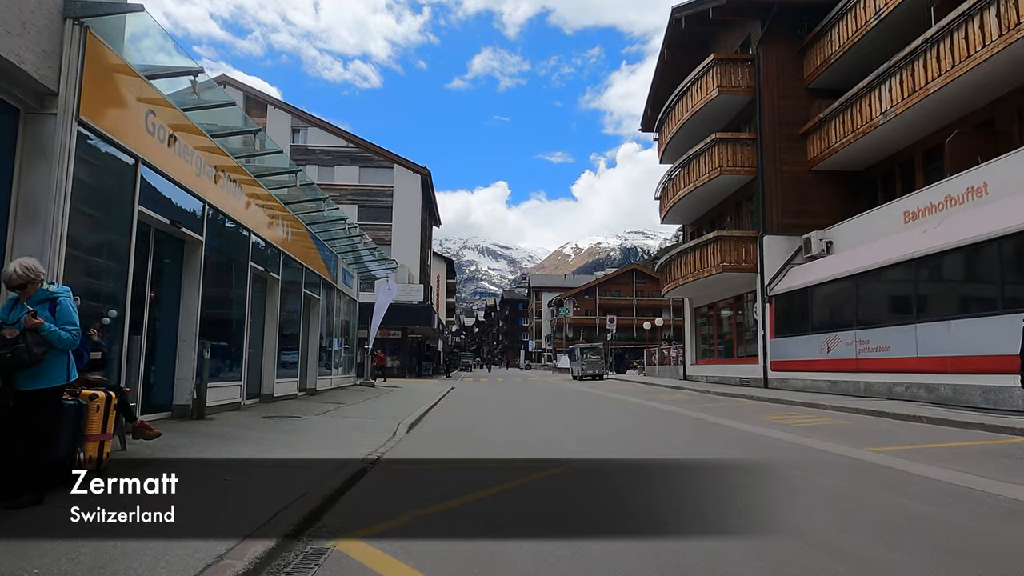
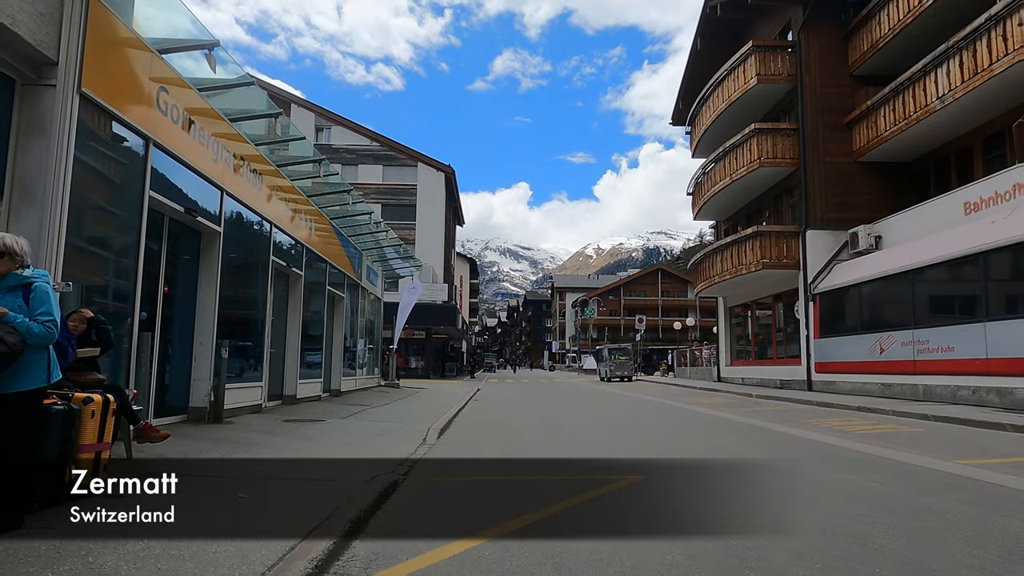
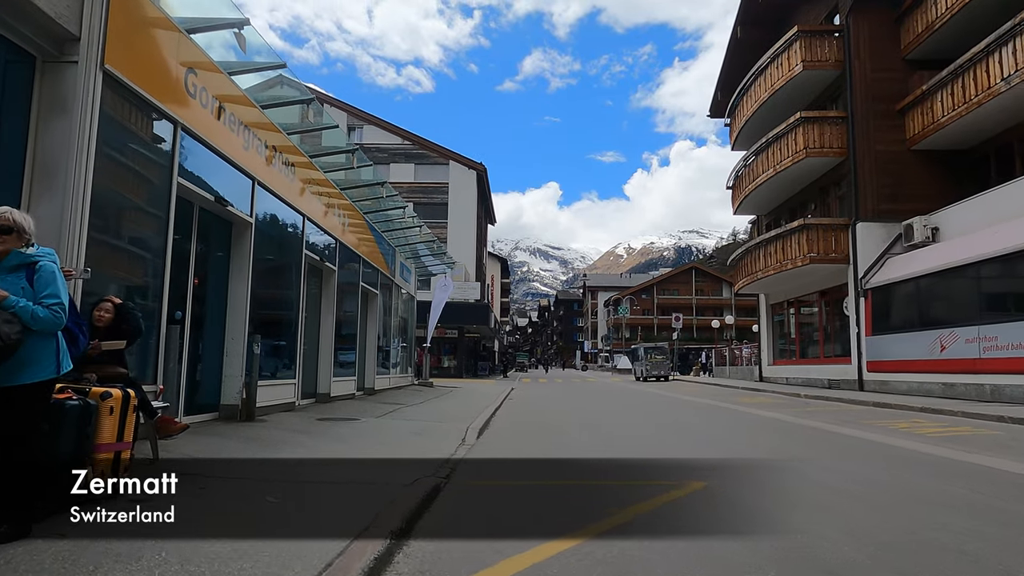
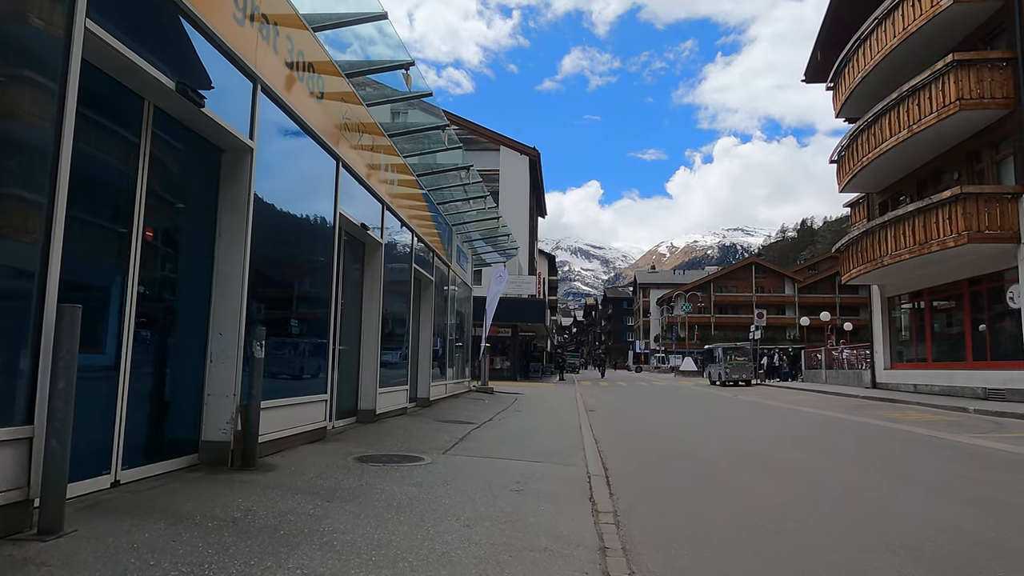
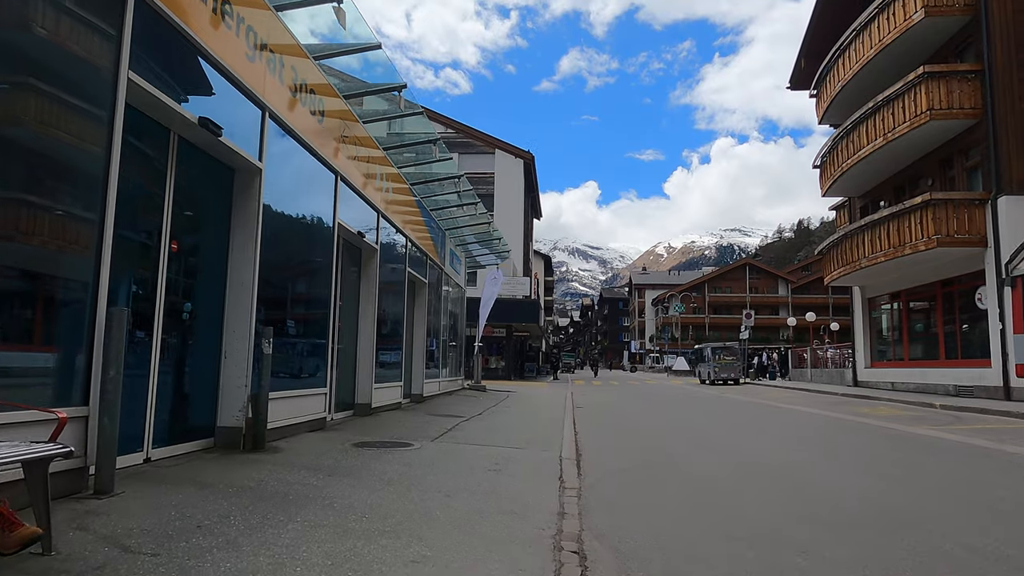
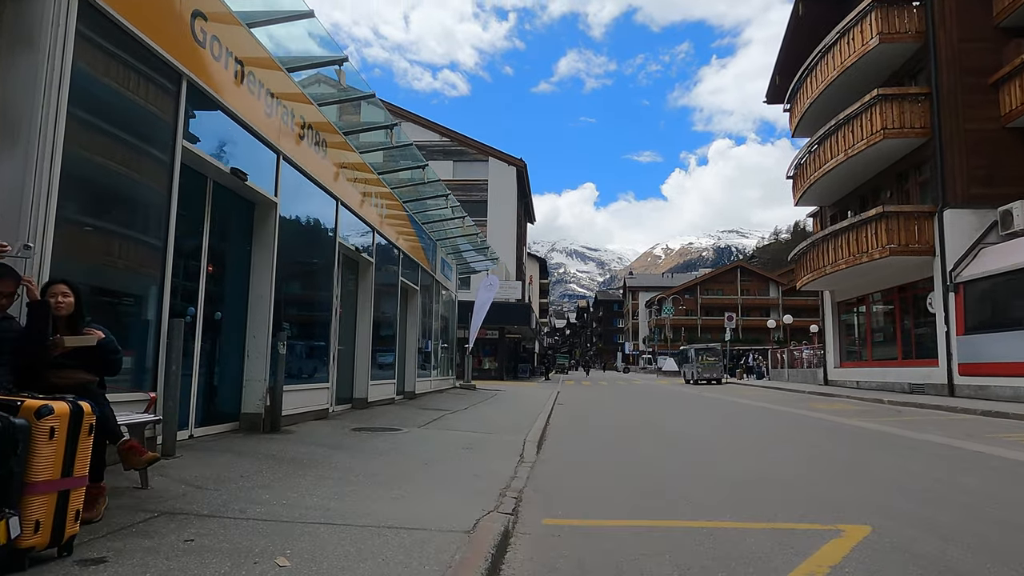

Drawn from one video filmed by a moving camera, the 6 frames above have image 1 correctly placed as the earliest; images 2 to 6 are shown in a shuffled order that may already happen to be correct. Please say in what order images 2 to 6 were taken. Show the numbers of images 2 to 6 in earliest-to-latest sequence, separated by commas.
2, 3, 6, 5, 4
